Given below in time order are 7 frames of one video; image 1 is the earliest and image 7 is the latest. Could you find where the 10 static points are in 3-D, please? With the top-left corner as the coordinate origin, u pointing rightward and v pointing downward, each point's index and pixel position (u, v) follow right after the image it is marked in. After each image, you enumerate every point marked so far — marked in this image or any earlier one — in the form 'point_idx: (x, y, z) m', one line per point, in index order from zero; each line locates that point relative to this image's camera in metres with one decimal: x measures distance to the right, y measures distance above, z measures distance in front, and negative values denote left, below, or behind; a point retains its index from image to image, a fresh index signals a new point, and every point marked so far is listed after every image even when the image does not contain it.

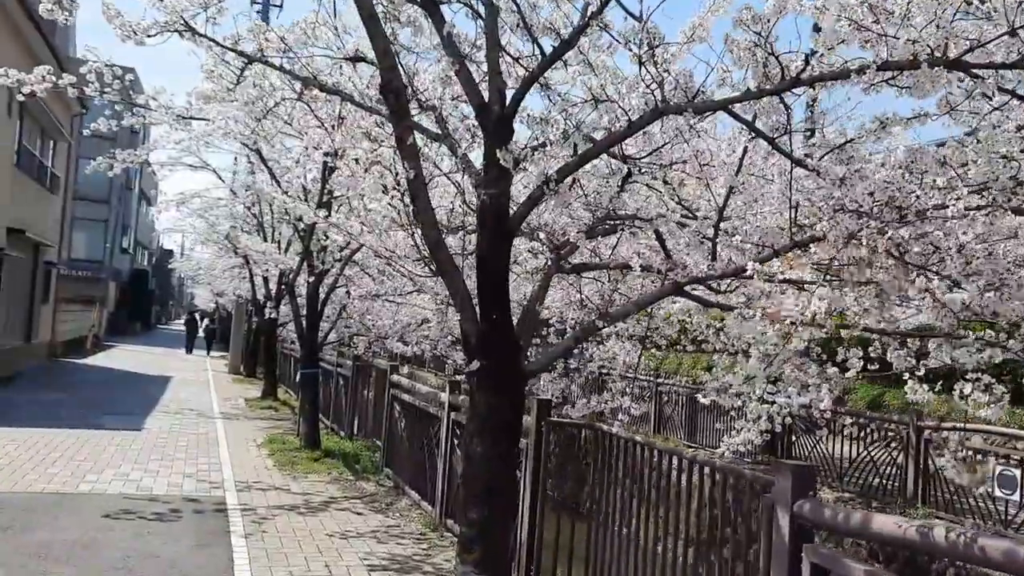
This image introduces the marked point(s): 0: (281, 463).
0: (-2.7, -2.1, +10.8) m
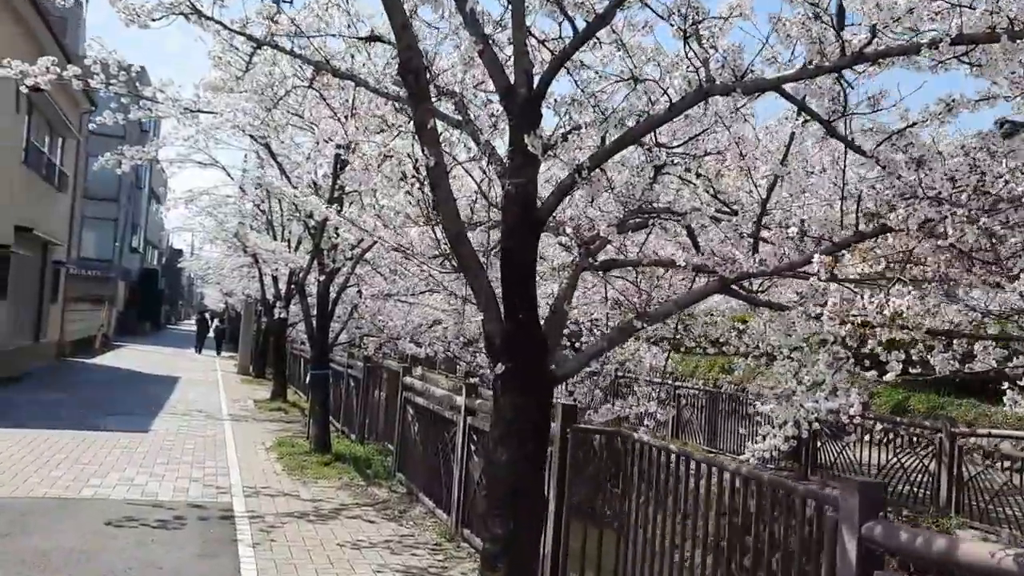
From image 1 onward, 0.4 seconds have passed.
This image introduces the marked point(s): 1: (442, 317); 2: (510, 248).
0: (-2.5, -2.0, +10.5) m
1: (-0.9, -0.4, +11.6) m
2: (0.0, +0.2, +4.3) m
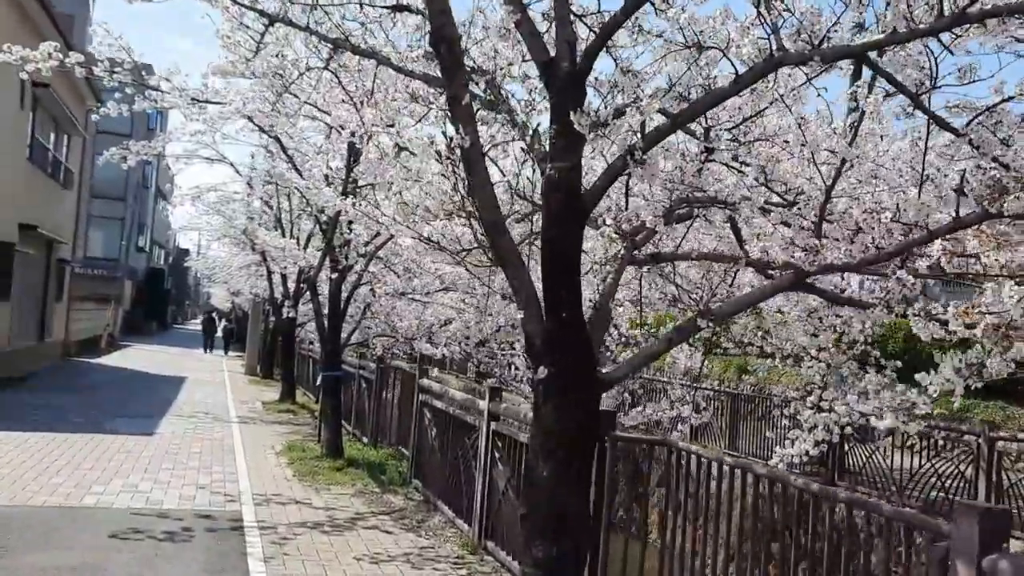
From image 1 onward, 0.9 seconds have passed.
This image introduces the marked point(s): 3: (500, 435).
0: (-2.3, -2.0, +10.1) m
1: (-0.6, -0.3, +11.1) m
2: (+0.2, +0.2, +3.9) m
3: (-0.1, -1.1, +7.1) m
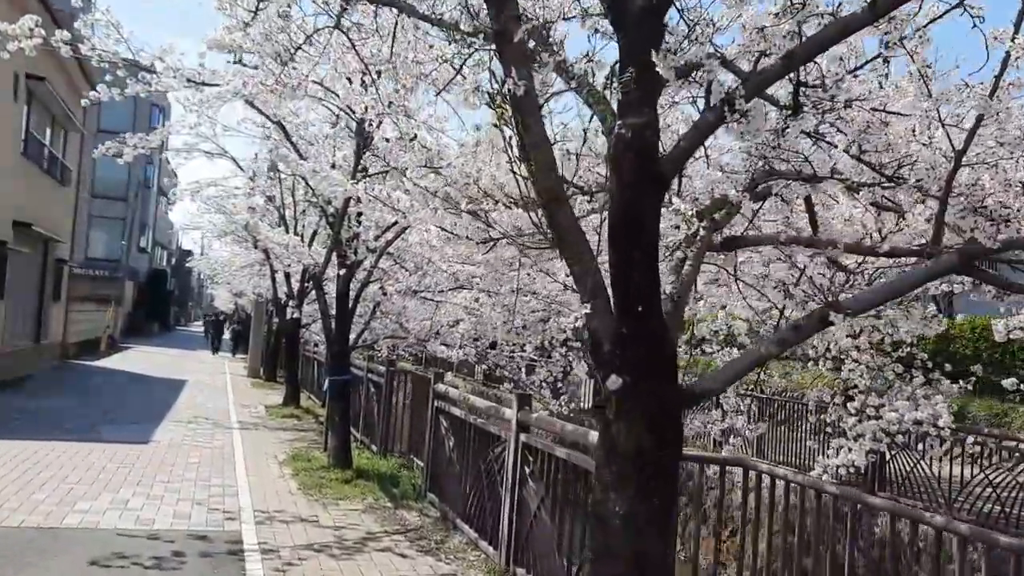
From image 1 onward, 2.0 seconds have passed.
0: (-2.1, -2.0, +9.3) m
1: (-0.4, -0.3, +10.3) m
2: (+0.4, +0.3, +3.1) m
3: (+0.1, -1.1, +6.3) m
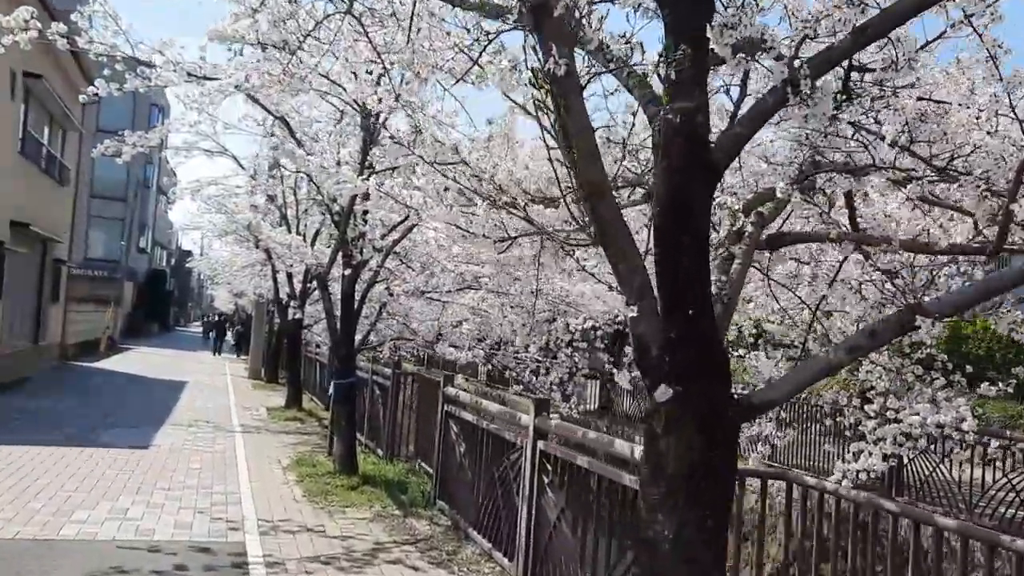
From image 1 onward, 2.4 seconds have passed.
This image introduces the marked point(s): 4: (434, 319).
0: (-1.9, -2.0, +9.0) m
1: (-0.3, -0.3, +10.1) m
2: (+0.5, +0.2, +2.8) m
3: (+0.2, -1.1, +6.0) m
4: (-1.1, -0.4, +12.3) m
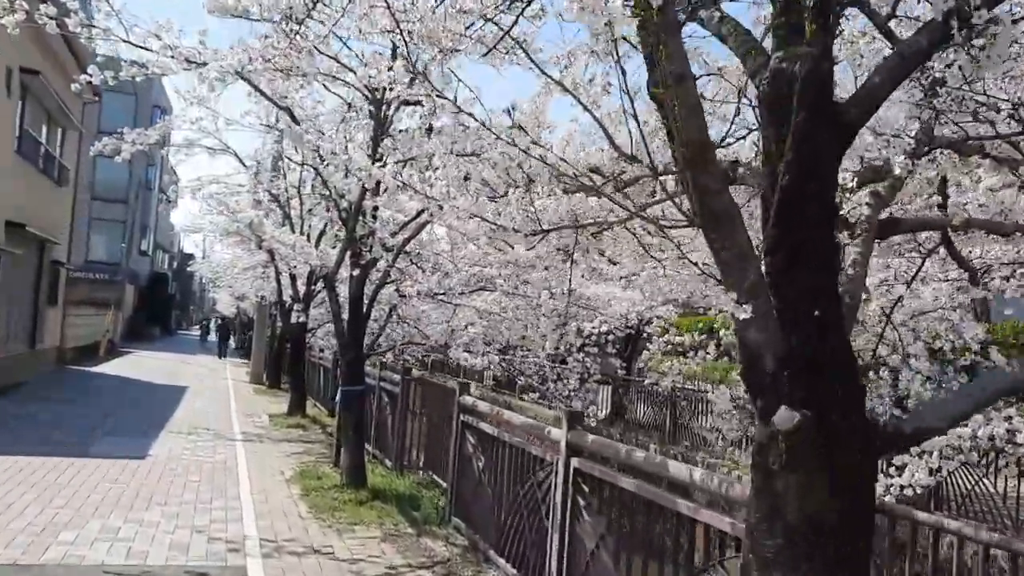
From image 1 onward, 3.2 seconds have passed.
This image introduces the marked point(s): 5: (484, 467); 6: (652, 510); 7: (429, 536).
0: (-1.8, -2.0, +8.4) m
1: (-0.1, -0.3, +9.4) m
2: (+0.7, +0.3, +2.2) m
3: (+0.4, -1.1, +5.4) m
4: (-0.9, -0.4, +11.7) m
5: (-0.2, -1.4, +7.3) m
6: (+0.7, -1.1, +4.6) m
7: (-0.7, -2.1, +7.7) m
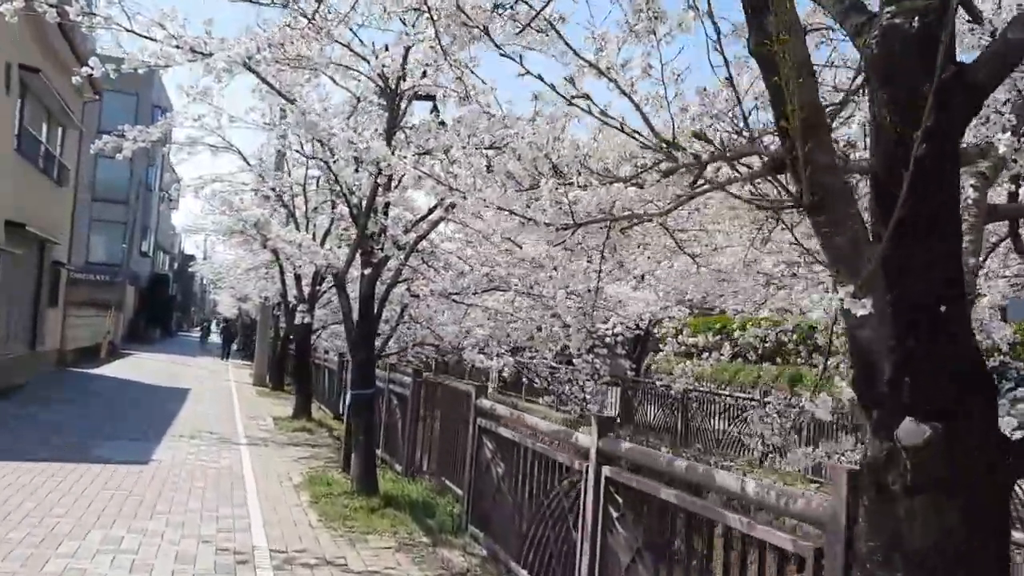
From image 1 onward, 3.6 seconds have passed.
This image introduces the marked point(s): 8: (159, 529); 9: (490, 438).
0: (-1.6, -2.0, +8.1) m
1: (+0.1, -0.3, +9.1) m
2: (+0.8, +0.3, +1.9) m
3: (+0.6, -1.1, +5.1) m
4: (-0.7, -0.4, +11.4) m
5: (-0.1, -1.4, +7.0) m
6: (+0.9, -1.1, +4.3) m
7: (-0.5, -2.1, +7.3) m
8: (-2.8, -1.9, +7.3) m
9: (-0.2, -1.2, +7.5) m
